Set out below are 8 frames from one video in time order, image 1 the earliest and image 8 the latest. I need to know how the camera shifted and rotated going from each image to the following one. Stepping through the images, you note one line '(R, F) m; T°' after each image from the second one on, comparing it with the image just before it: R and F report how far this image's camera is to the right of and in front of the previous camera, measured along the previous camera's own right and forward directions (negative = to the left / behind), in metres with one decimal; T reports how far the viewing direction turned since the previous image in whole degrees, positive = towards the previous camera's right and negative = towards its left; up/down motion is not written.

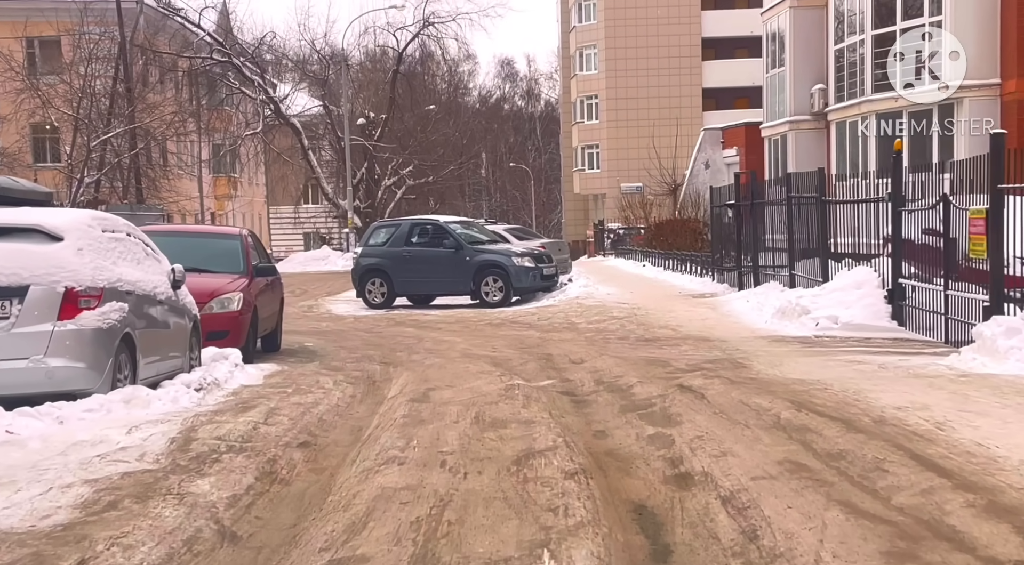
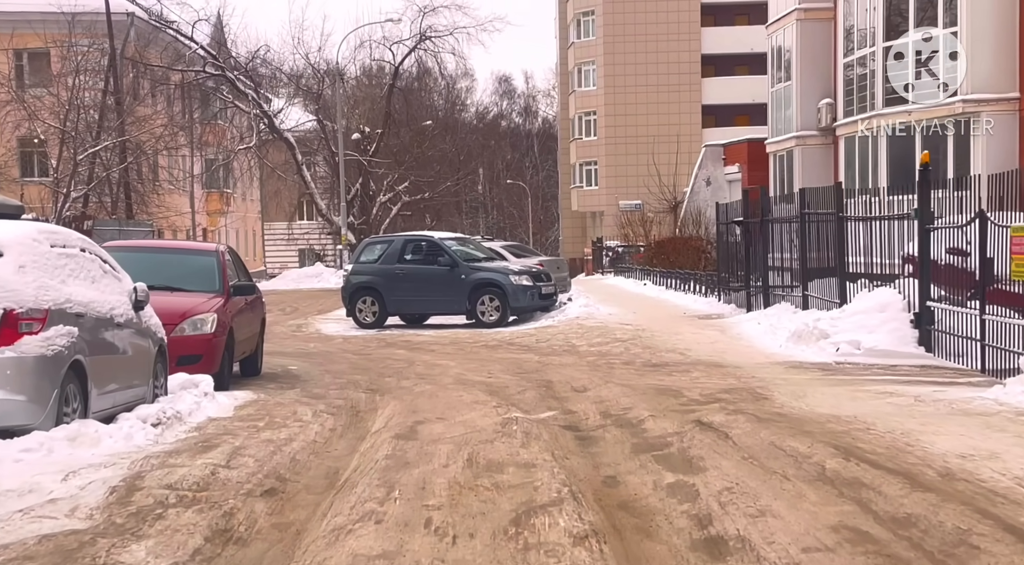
(0.0, +1.0) m; 0°
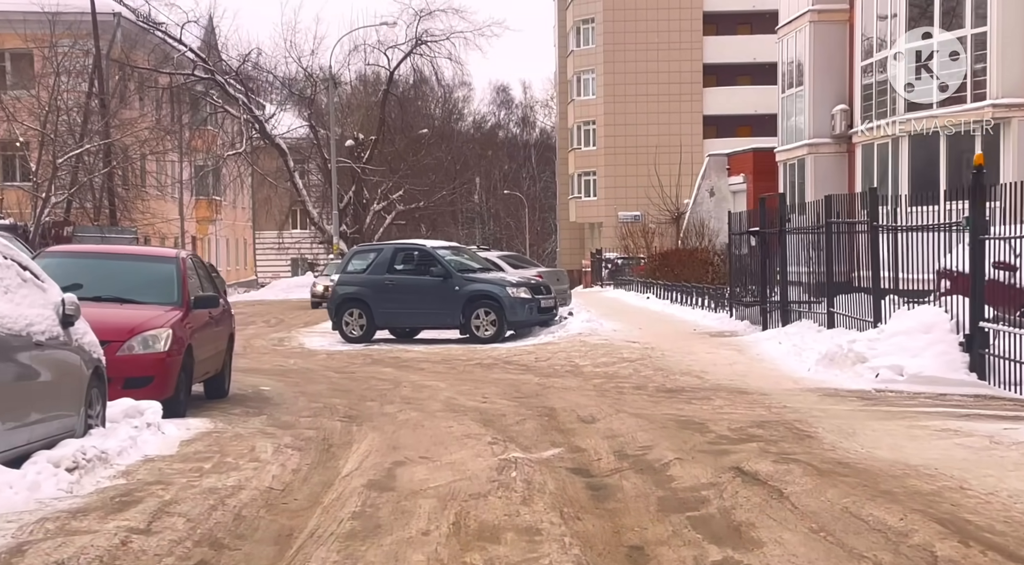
(0.0, +1.5) m; 0°
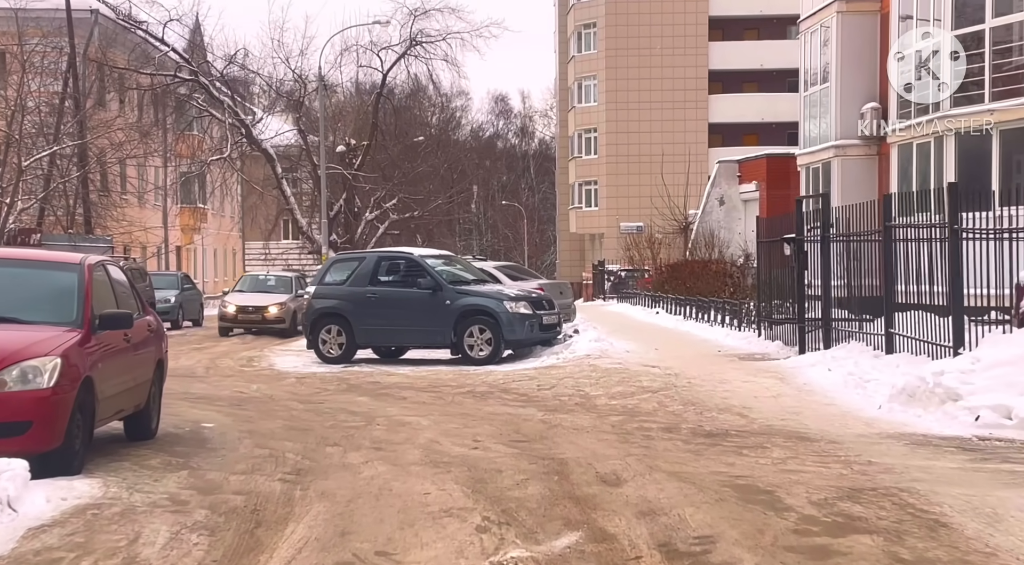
(0.0, +2.5) m; 0°
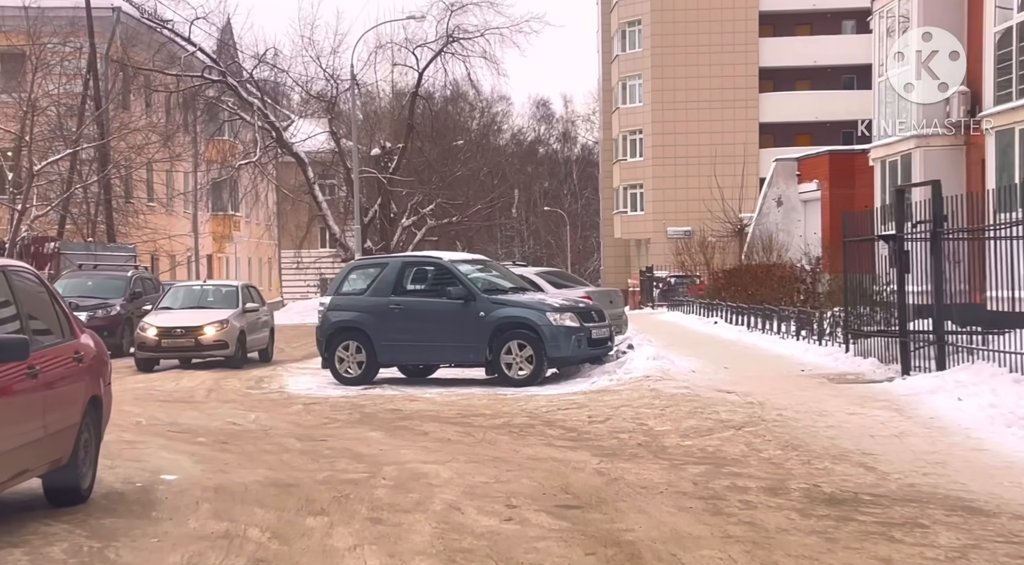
(0.0, +2.5) m; -2°
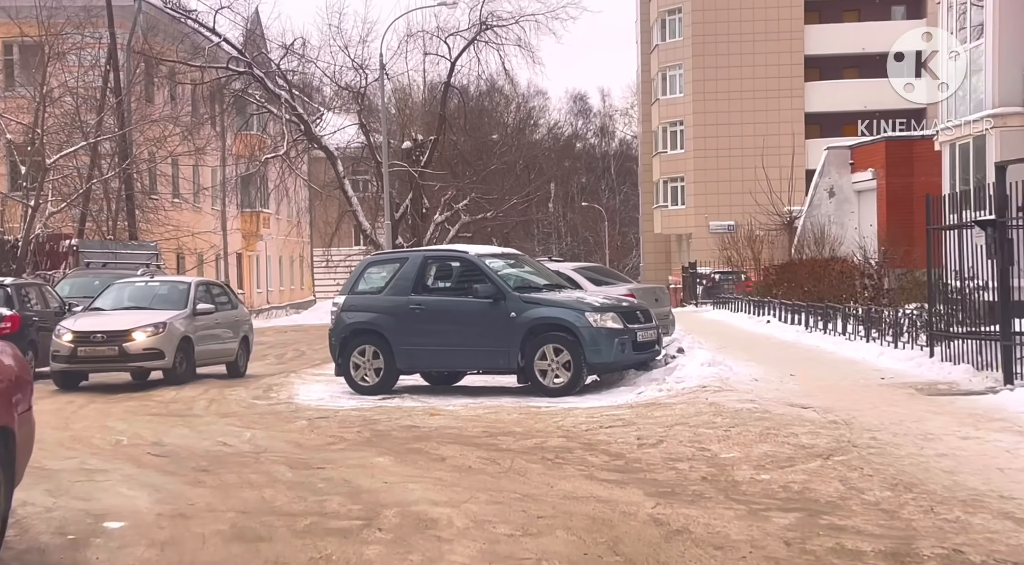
(0.0, +1.8) m; -2°
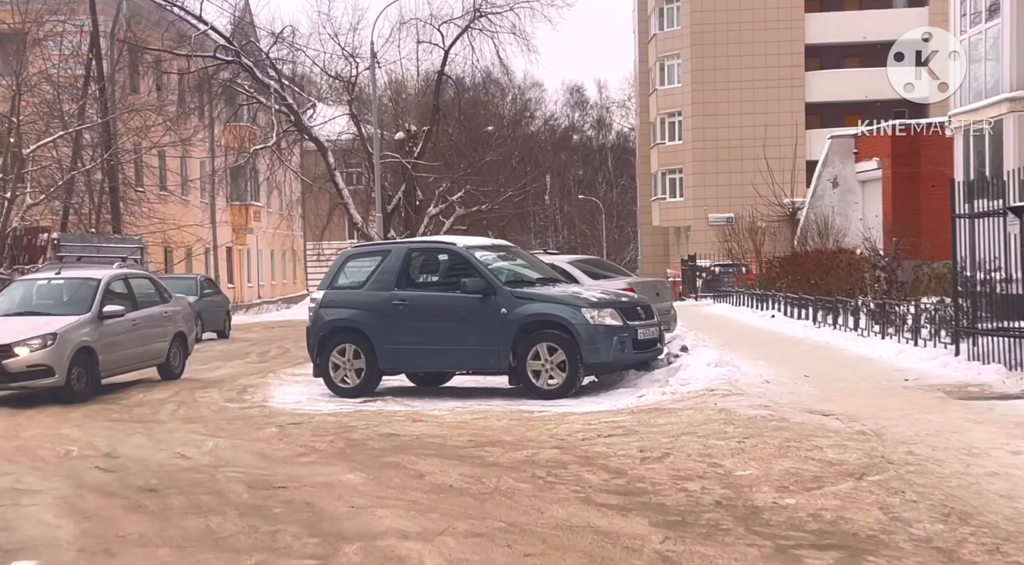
(+0.1, +1.1) m; 0°
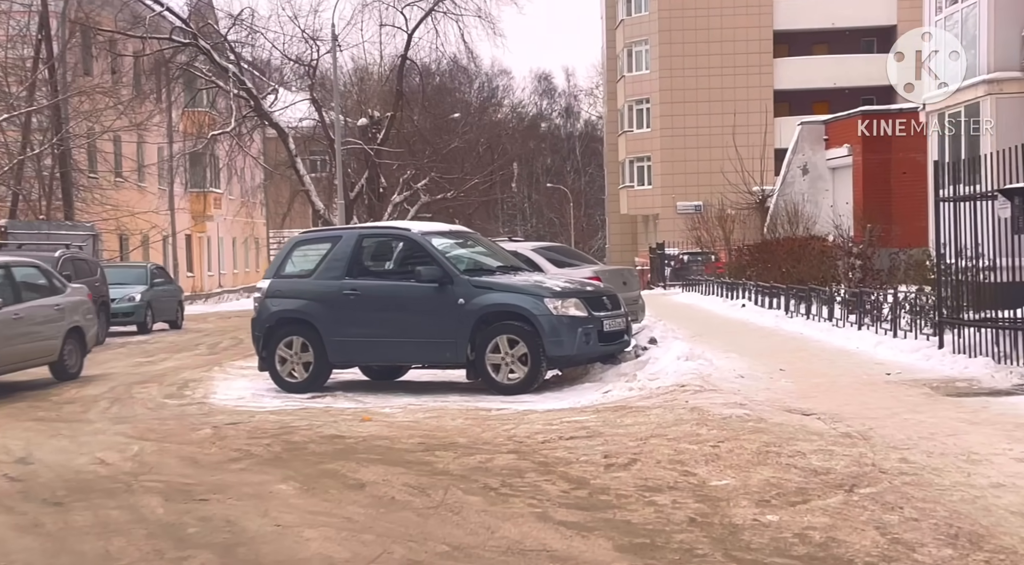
(+0.1, +0.8) m; +2°
